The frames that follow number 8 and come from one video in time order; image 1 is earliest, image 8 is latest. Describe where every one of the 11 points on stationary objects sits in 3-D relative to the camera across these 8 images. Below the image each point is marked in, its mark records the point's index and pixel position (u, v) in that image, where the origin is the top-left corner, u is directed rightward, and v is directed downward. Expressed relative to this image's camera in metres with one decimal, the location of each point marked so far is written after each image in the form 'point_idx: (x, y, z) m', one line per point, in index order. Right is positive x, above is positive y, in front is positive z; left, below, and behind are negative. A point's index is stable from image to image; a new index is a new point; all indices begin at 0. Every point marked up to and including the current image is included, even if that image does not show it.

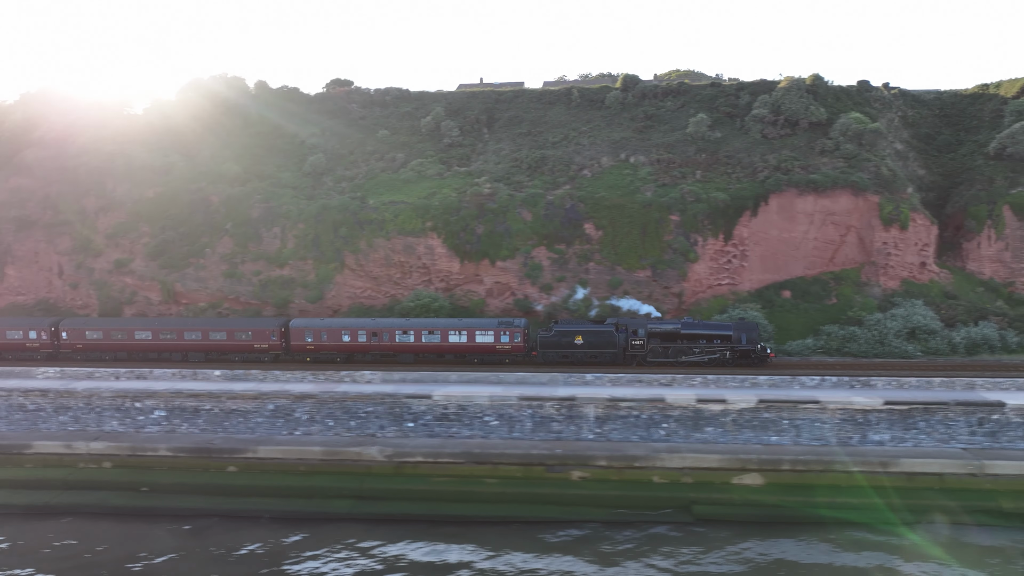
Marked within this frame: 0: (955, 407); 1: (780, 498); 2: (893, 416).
0: (+12.0, -3.2, +19.4) m
1: (+6.9, -5.4, +18.3) m
2: (+10.5, -3.5, +19.6) m
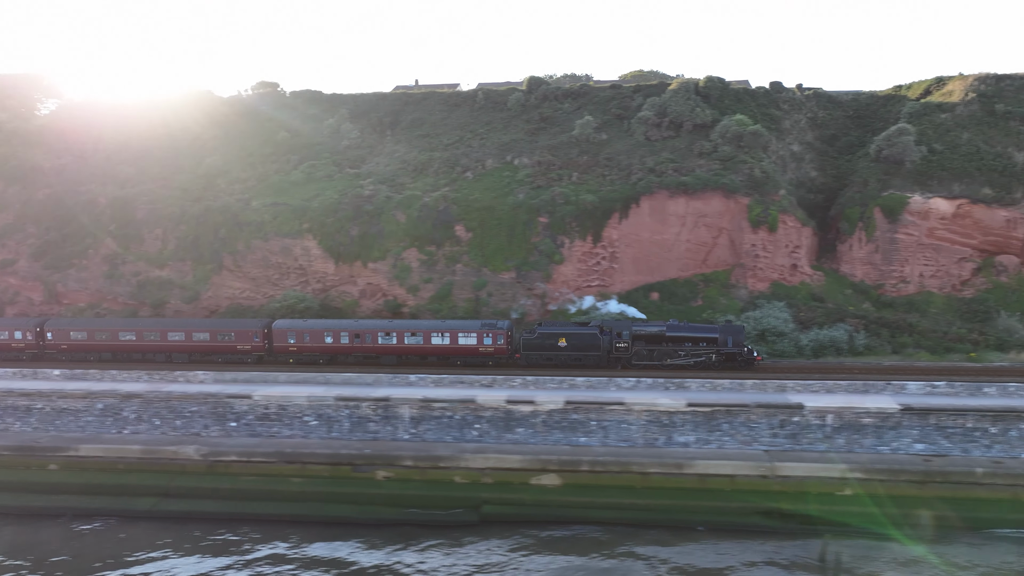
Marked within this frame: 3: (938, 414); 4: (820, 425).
0: (+6.6, -3.3, +19.4) m
1: (+1.5, -5.4, +18.5) m
2: (+5.1, -3.6, +19.7) m
3: (+11.2, -3.3, +18.9) m
4: (+8.3, -3.7, +19.3) m
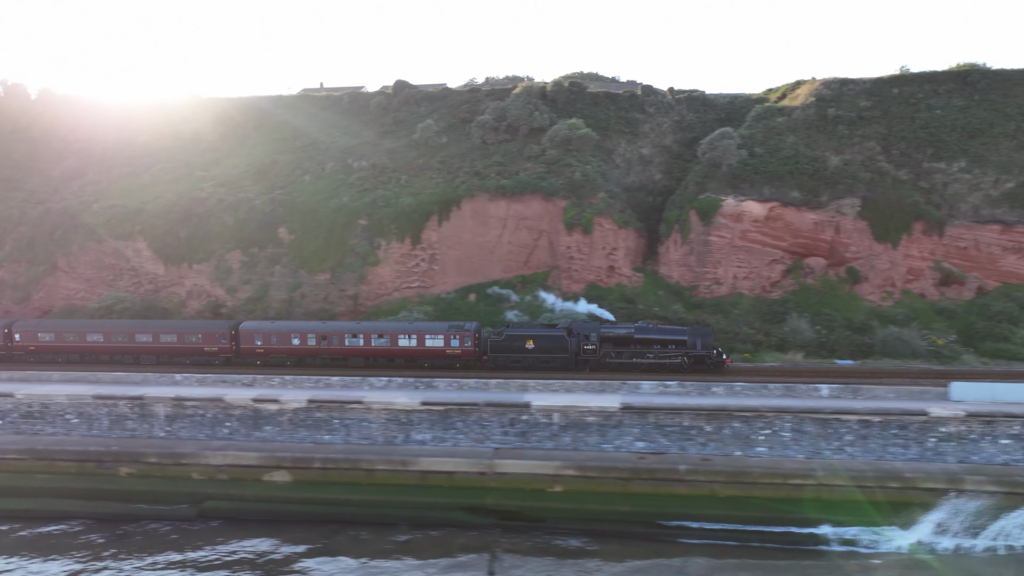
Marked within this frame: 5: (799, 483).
0: (-0.7, -3.3, +19.9) m
1: (-5.8, -5.5, +18.9) m
2: (-2.2, -3.6, +20.2) m
3: (+3.9, -3.4, +19.3) m
4: (+1.0, -3.7, +19.8) m
5: (+7.2, -4.9, +17.9) m
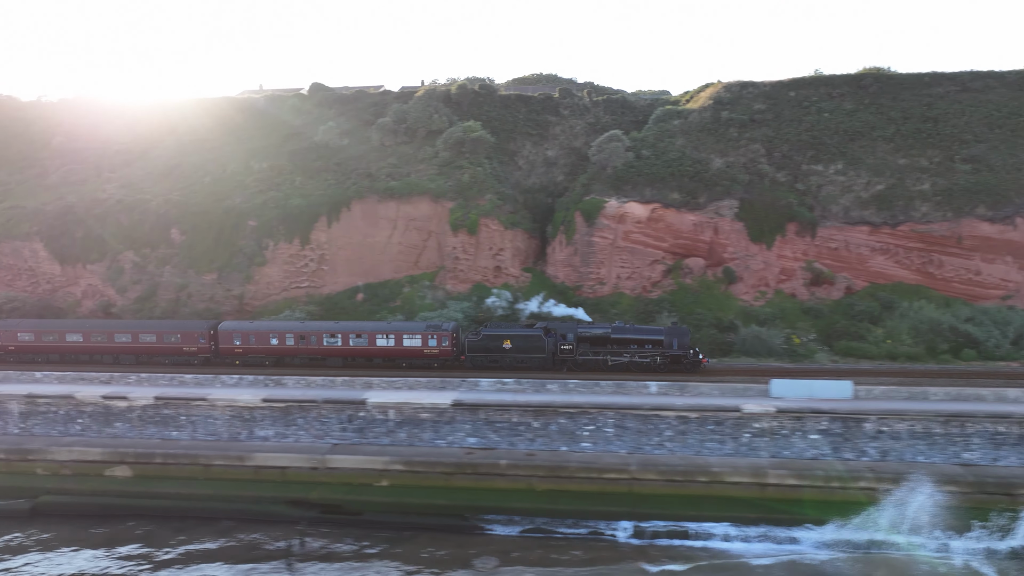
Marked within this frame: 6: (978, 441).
0: (-5.3, -3.3, +20.4) m
1: (-10.4, -5.5, +19.4) m
2: (-6.9, -3.6, +20.6) m
3: (-0.7, -3.4, +19.9) m
4: (-3.7, -3.7, +20.3) m
5: (+2.6, -4.9, +18.4) m
6: (+11.9, -3.9, +18.2) m
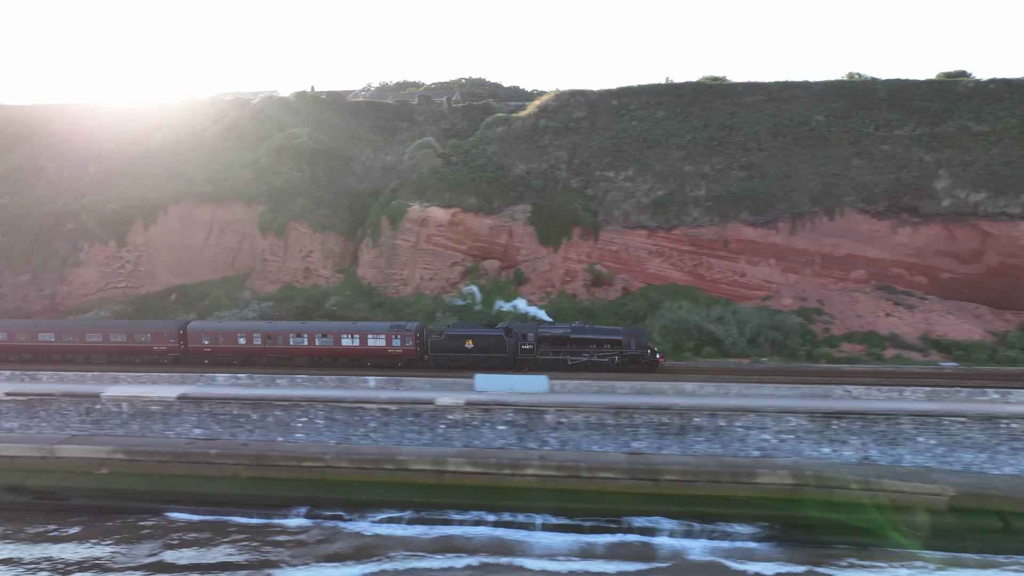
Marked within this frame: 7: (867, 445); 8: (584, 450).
0: (-13.6, -3.3, +21.6) m
1: (-18.7, -5.5, +20.6) m
2: (-15.1, -3.6, +21.9) m
3: (-9.0, -3.4, +21.1) m
4: (-11.9, -3.7, +21.5) m
5: (-5.7, -4.9, +19.8) m
6: (+3.6, -3.9, +19.6) m
7: (+9.4, -4.2, +18.9) m
8: (+2.0, -4.5, +19.8) m
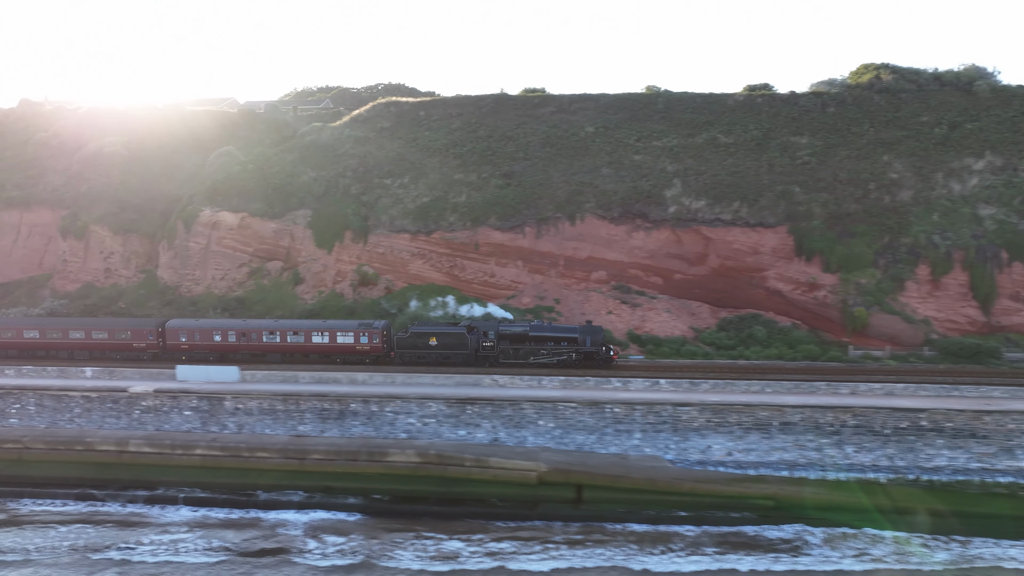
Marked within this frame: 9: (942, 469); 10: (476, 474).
0: (-23.5, -3.3, +23.7) m
1: (-28.6, -5.4, +22.6) m
2: (-25.0, -3.6, +24.0) m
3: (-18.9, -3.3, +23.3) m
4: (-21.8, -3.7, +23.7) m
5: (-15.5, -4.9, +22.0) m
6: (-6.2, -3.9, +21.9) m
7: (-0.5, -4.2, +21.2) m
8: (-7.9, -4.5, +22.0) m
9: (+11.8, -4.9, +19.5) m
10: (-1.0, -5.2, +20.0) m
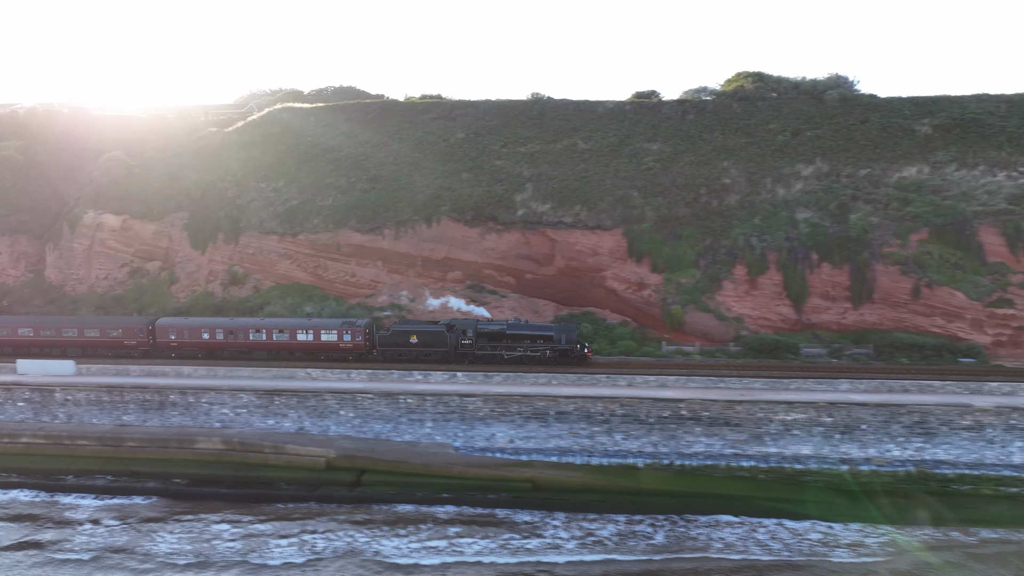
0: (-29.7, -3.3, +25.2) m
1: (-34.8, -5.4, +24.1) m
2: (-31.3, -3.5, +25.4) m
3: (-25.1, -3.3, +24.8) m
4: (-28.1, -3.7, +25.1) m
5: (-21.8, -4.8, +23.4) m
6: (-12.5, -3.9, +23.4) m
7: (-6.7, -4.1, +22.8) m
8: (-14.1, -4.4, +23.5) m
9: (+5.6, -4.9, +21.1) m
10: (-7.3, -5.2, +21.5) m
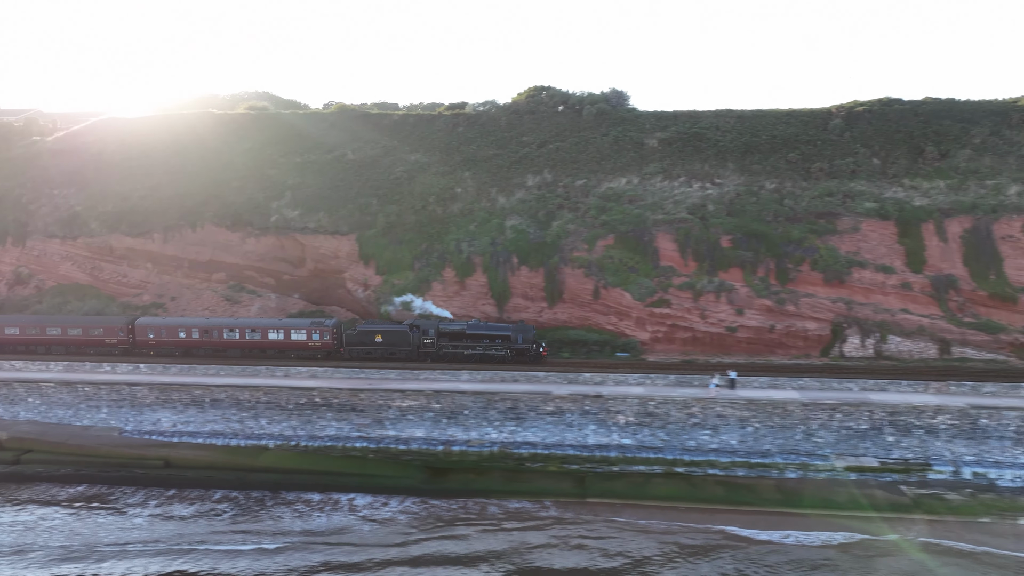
0: (-41.4, -3.2, +27.6) m
1: (-46.5, -5.3, +26.5) m
2: (-42.9, -3.5, +27.9) m
3: (-36.8, -3.2, +27.2) m
4: (-39.7, -3.6, +27.6) m
5: (-33.4, -4.8, +25.9) m
6: (-24.1, -3.9, +25.9) m
7: (-18.3, -4.1, +25.3) m
8: (-25.8, -4.4, +26.1) m
9: (-6.1, -4.9, +23.7) m
10: (-18.9, -5.2, +24.0) m
